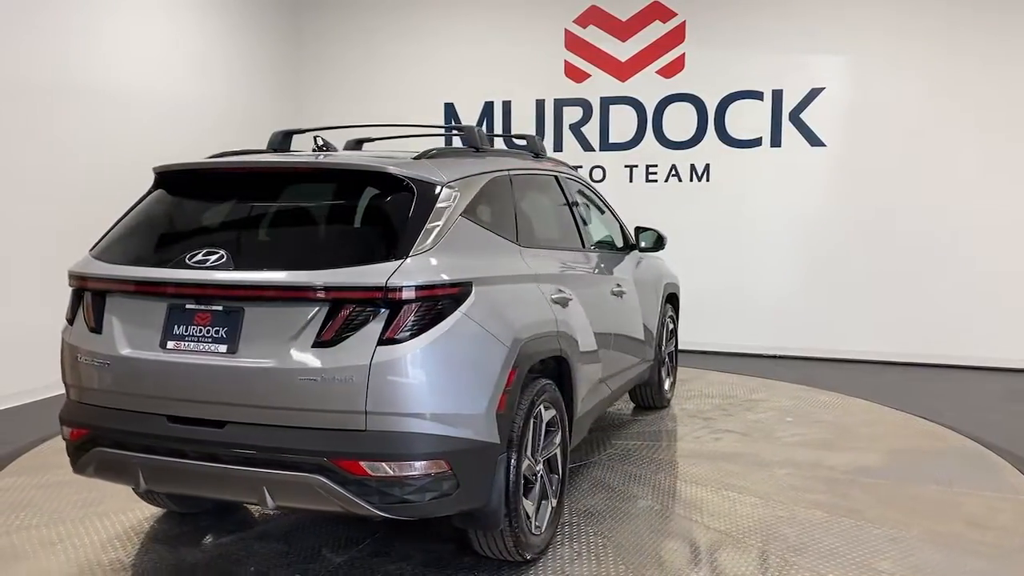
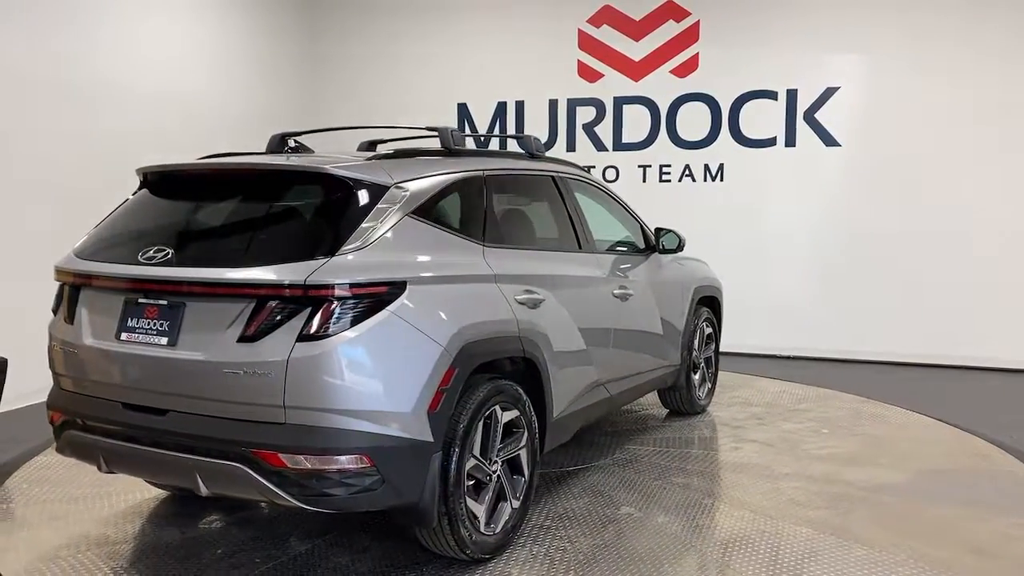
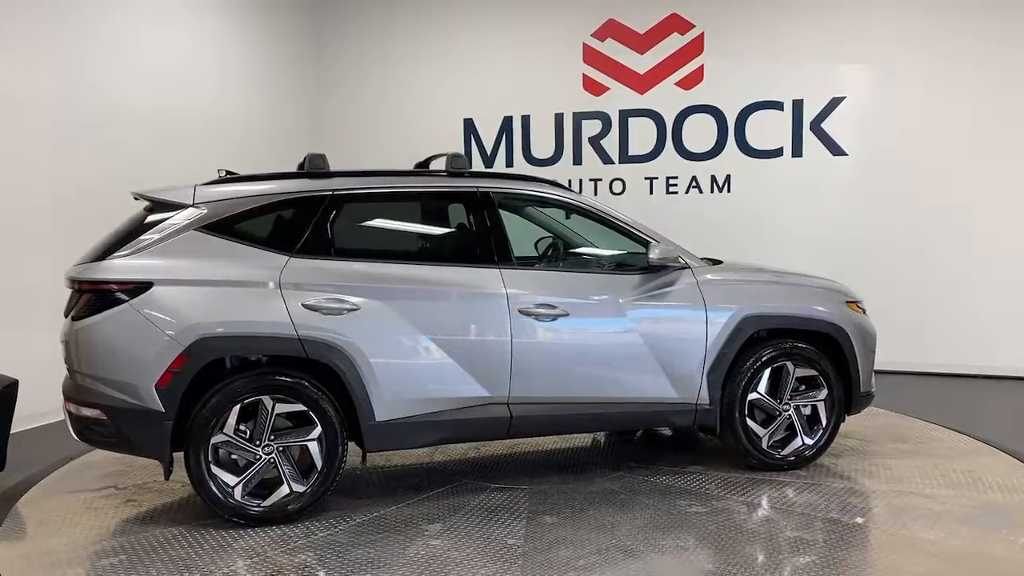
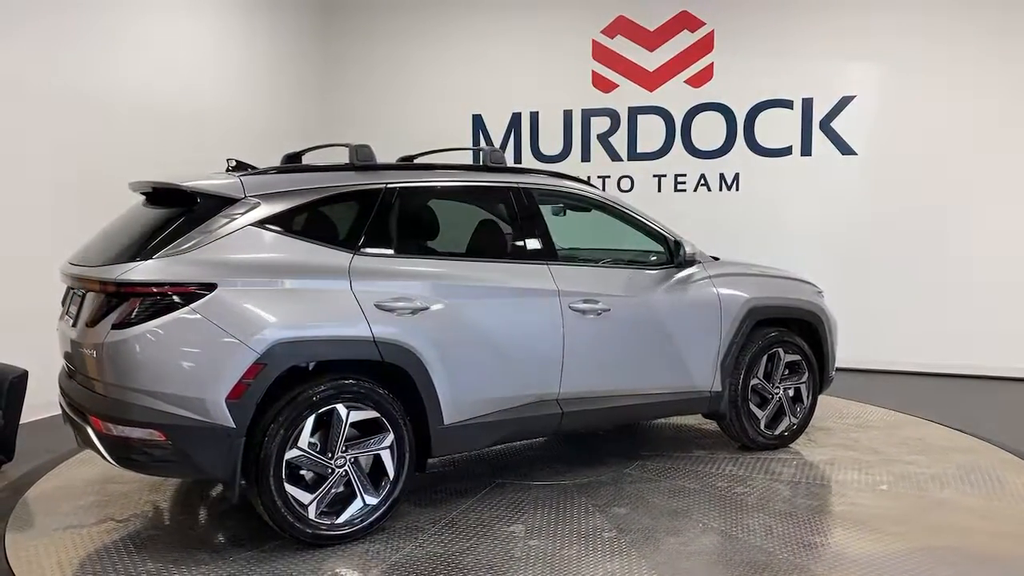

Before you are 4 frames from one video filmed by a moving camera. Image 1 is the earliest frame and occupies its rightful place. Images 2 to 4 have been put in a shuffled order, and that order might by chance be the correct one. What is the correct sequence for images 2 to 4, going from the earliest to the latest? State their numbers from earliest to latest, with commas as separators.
2, 4, 3
